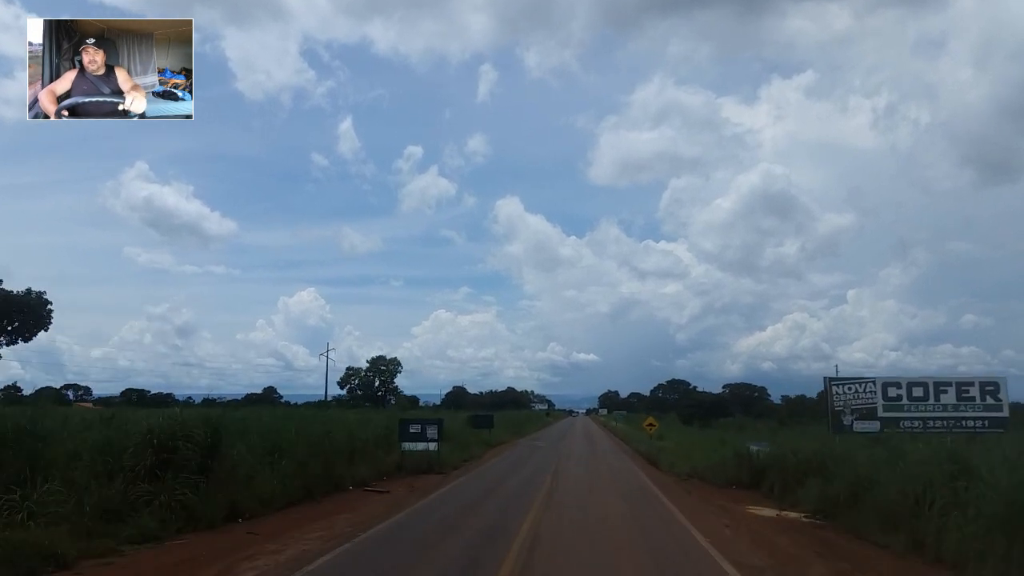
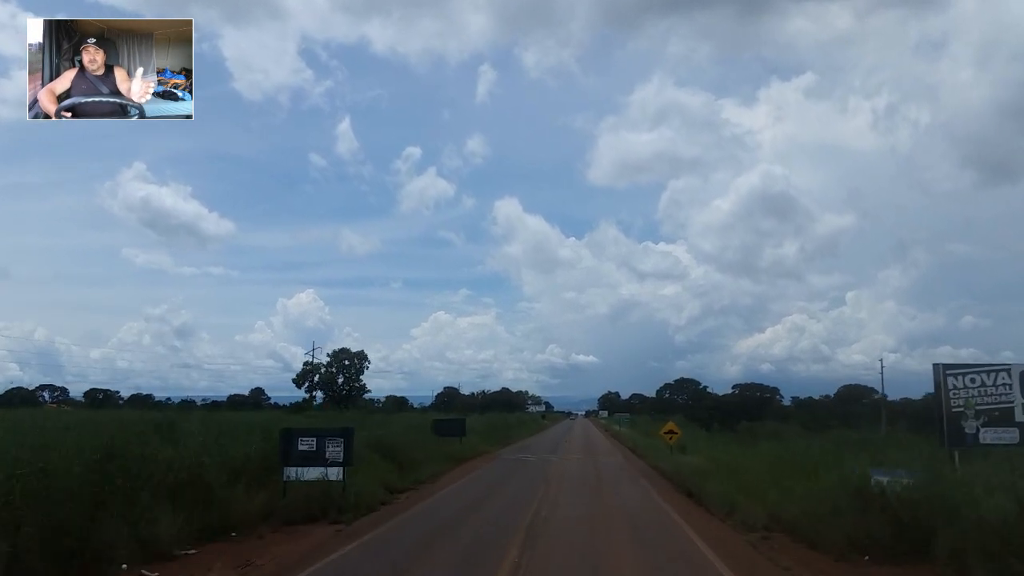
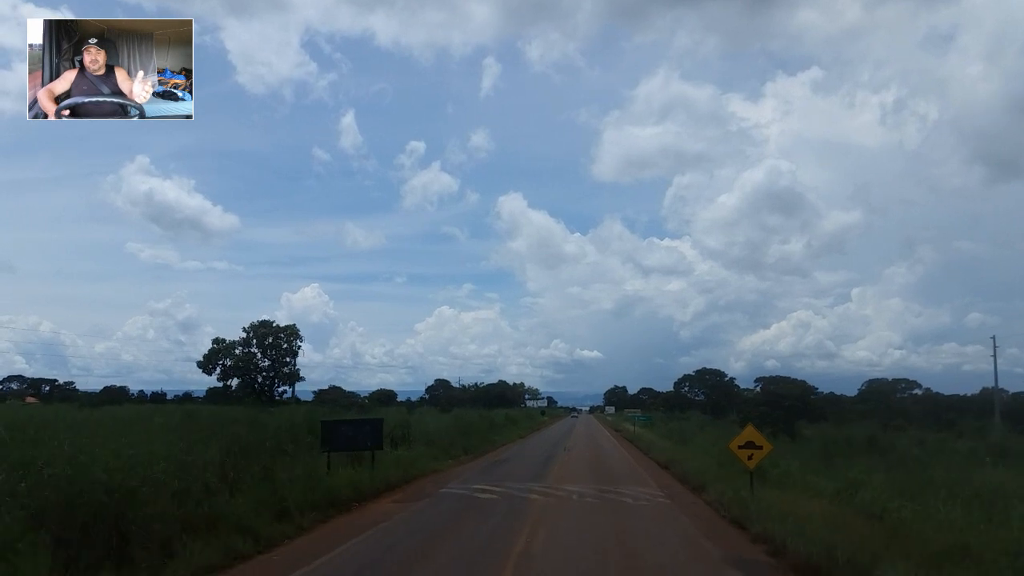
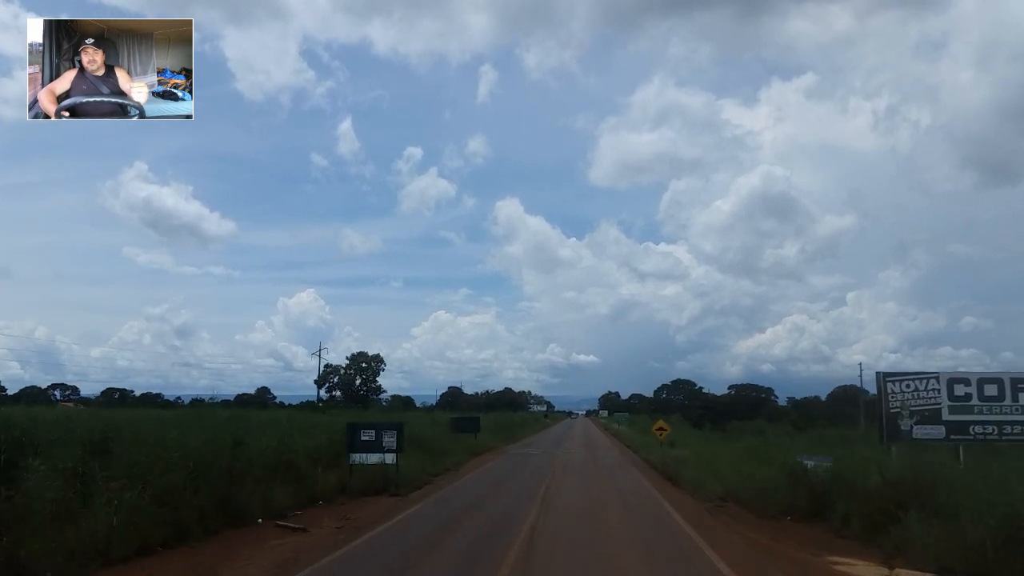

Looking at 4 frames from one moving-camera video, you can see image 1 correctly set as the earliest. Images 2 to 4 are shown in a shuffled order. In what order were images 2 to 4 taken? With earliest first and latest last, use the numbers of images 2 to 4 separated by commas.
4, 2, 3
